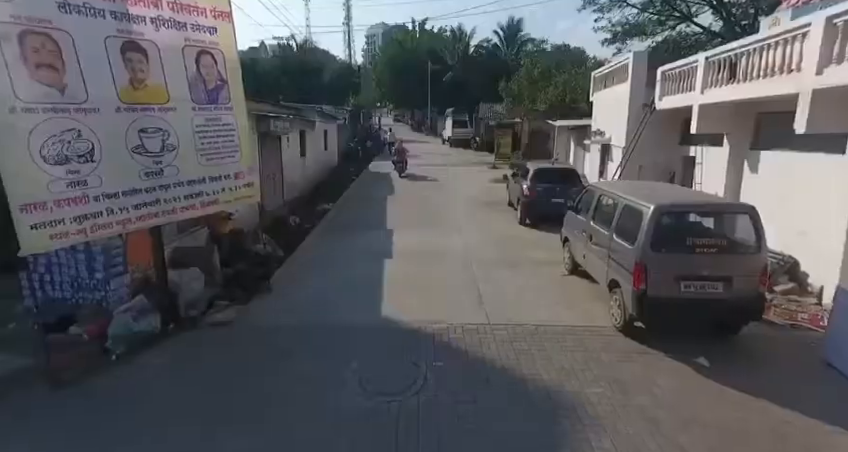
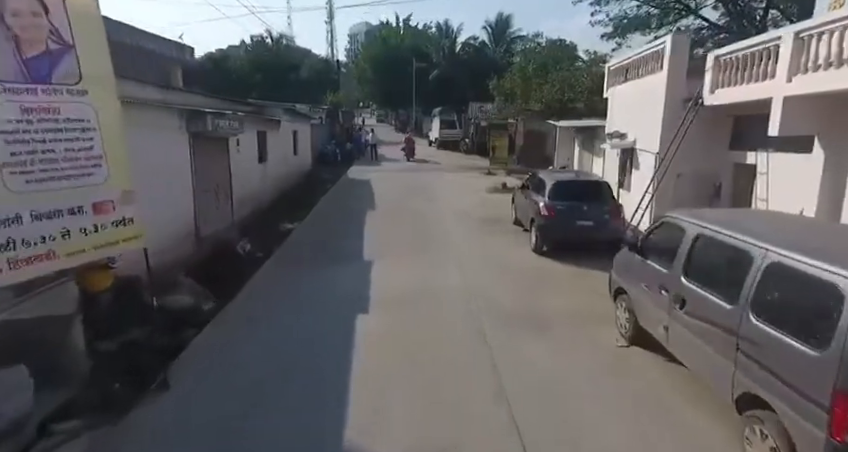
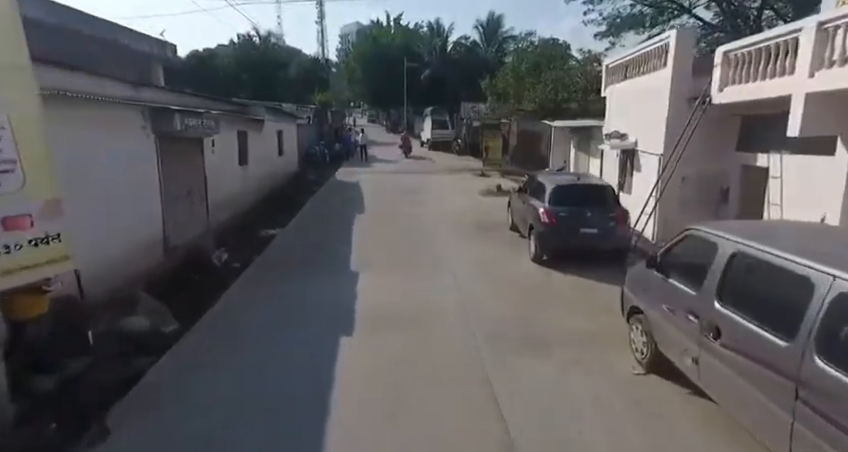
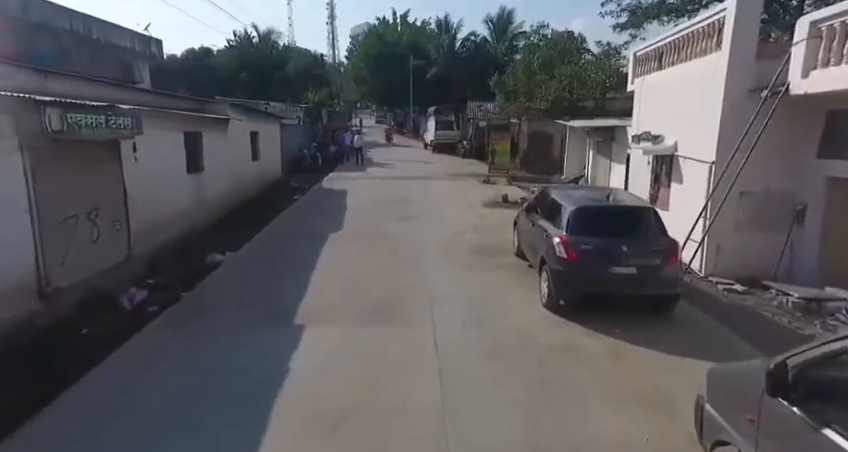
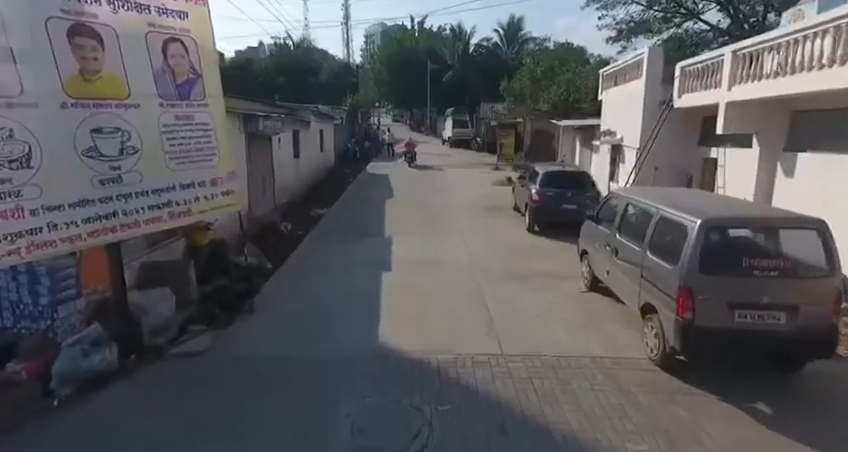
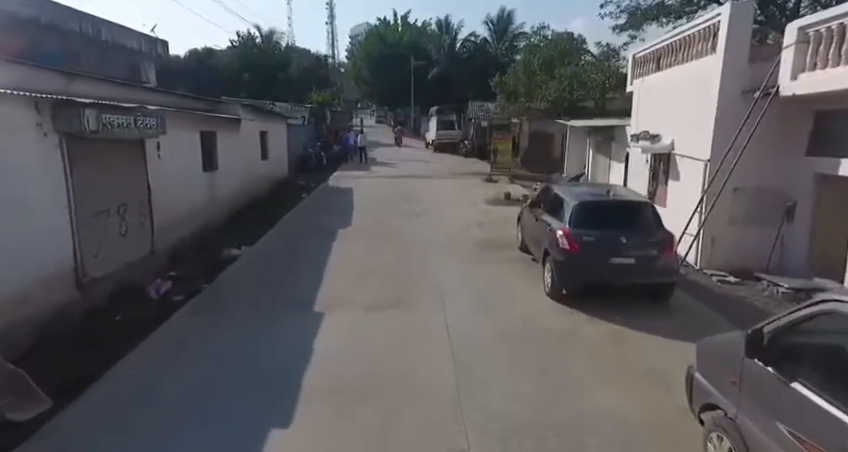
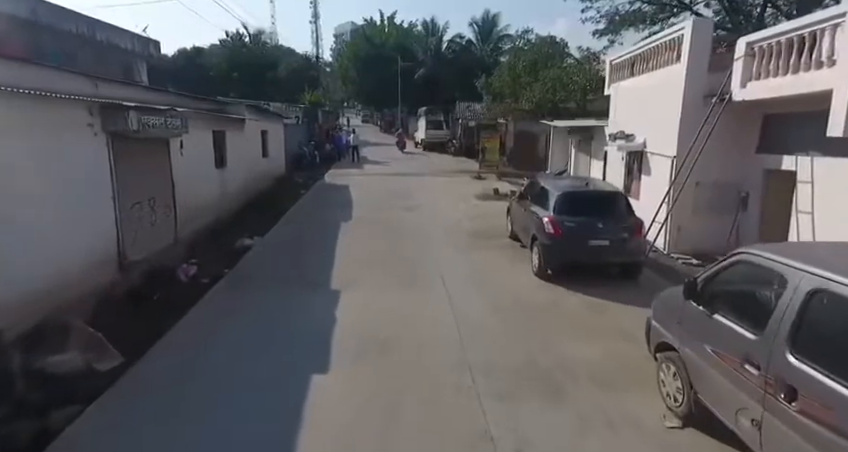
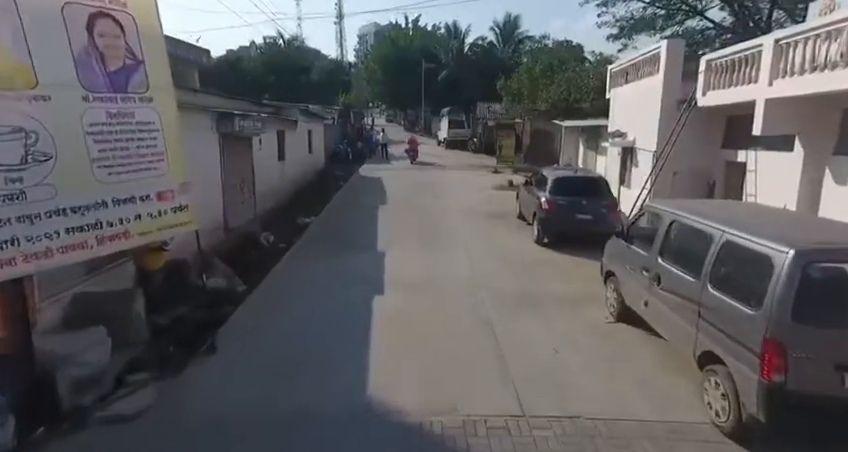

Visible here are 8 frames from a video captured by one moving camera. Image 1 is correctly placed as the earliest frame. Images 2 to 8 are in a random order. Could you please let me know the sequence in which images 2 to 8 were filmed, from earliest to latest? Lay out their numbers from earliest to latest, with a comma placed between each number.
5, 8, 2, 3, 7, 6, 4
